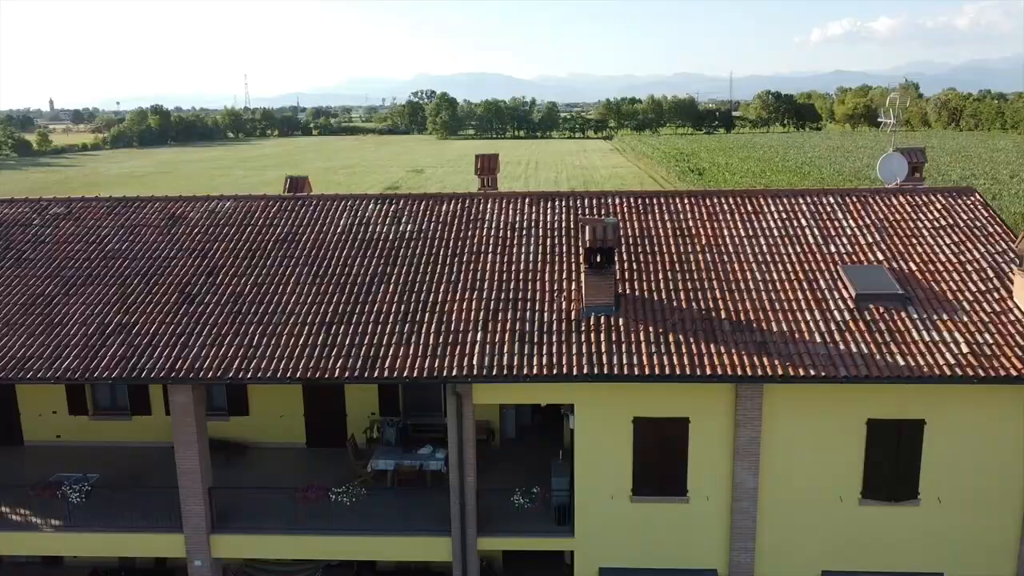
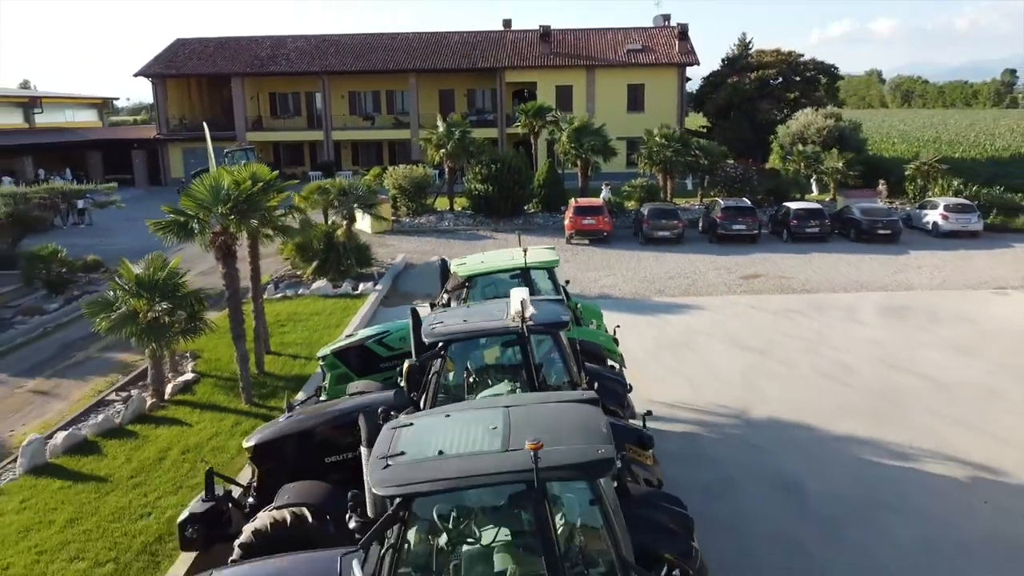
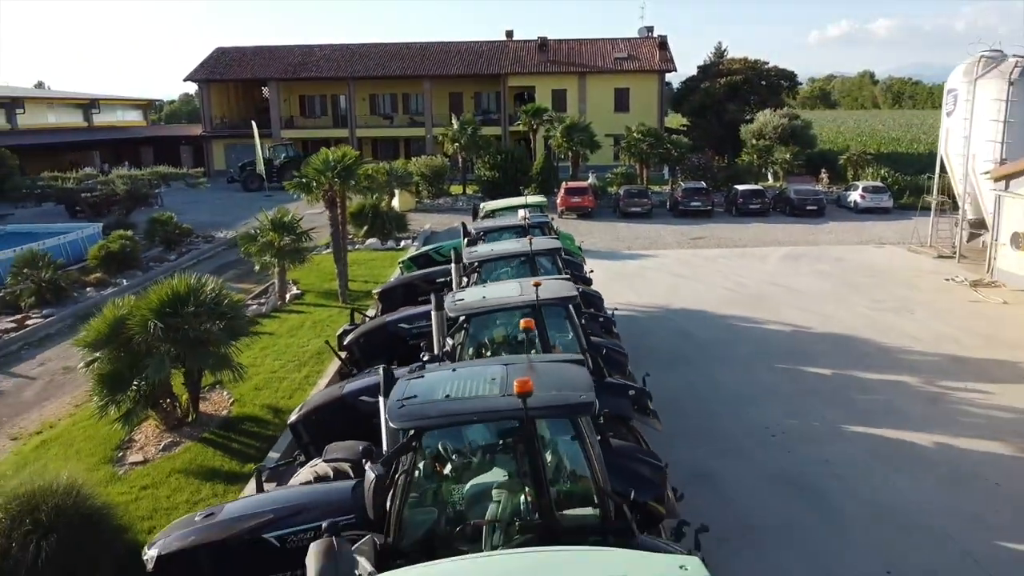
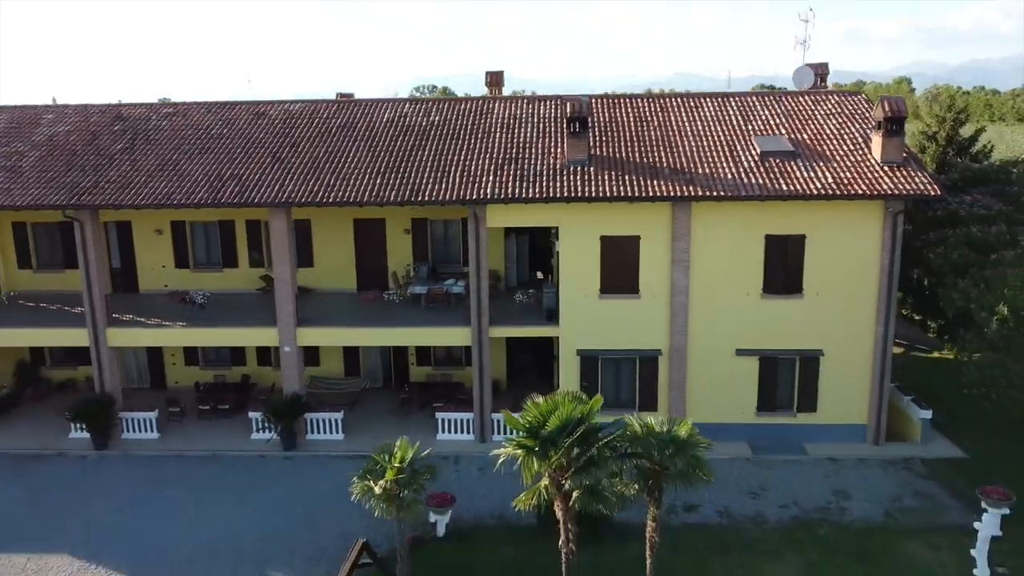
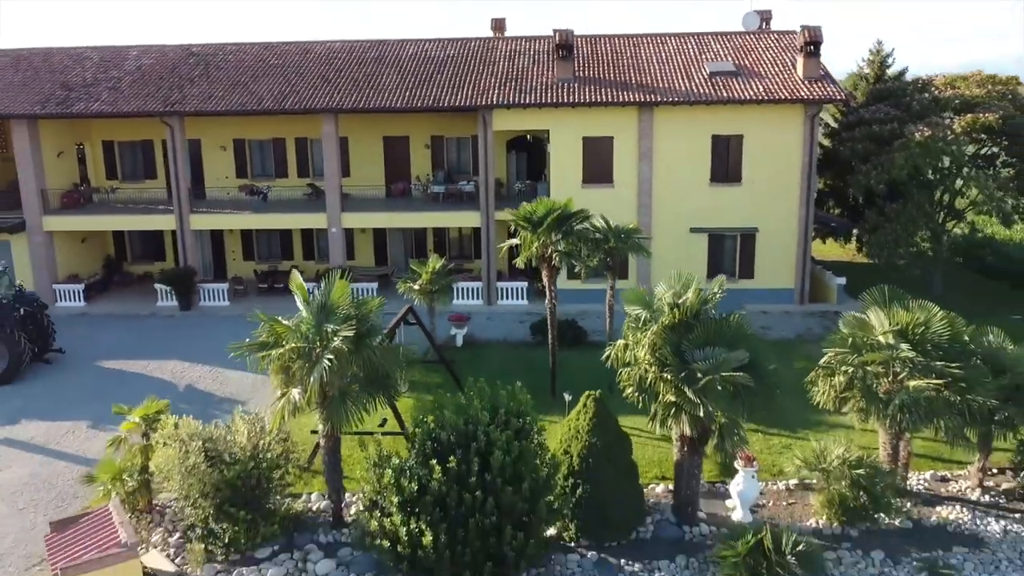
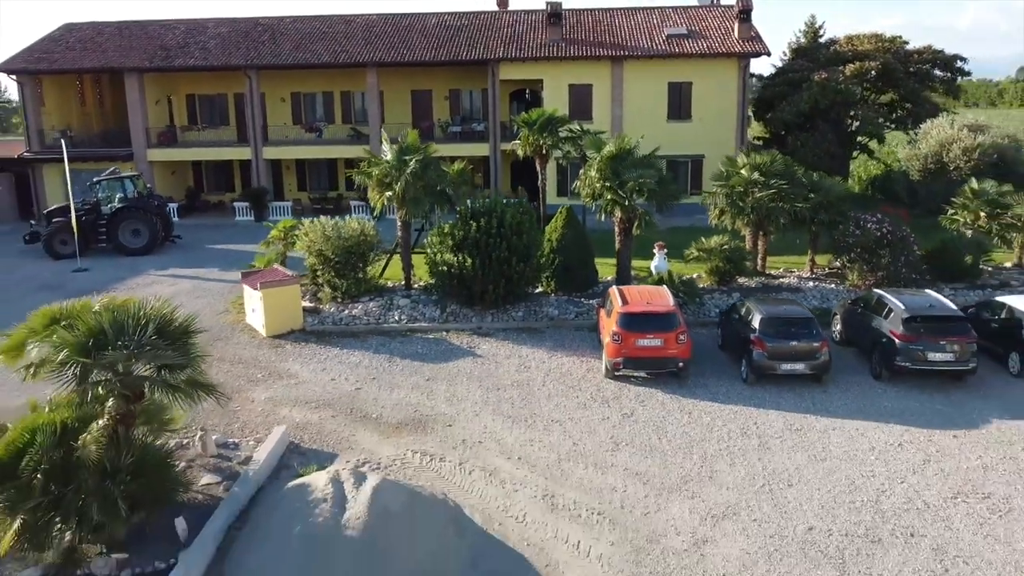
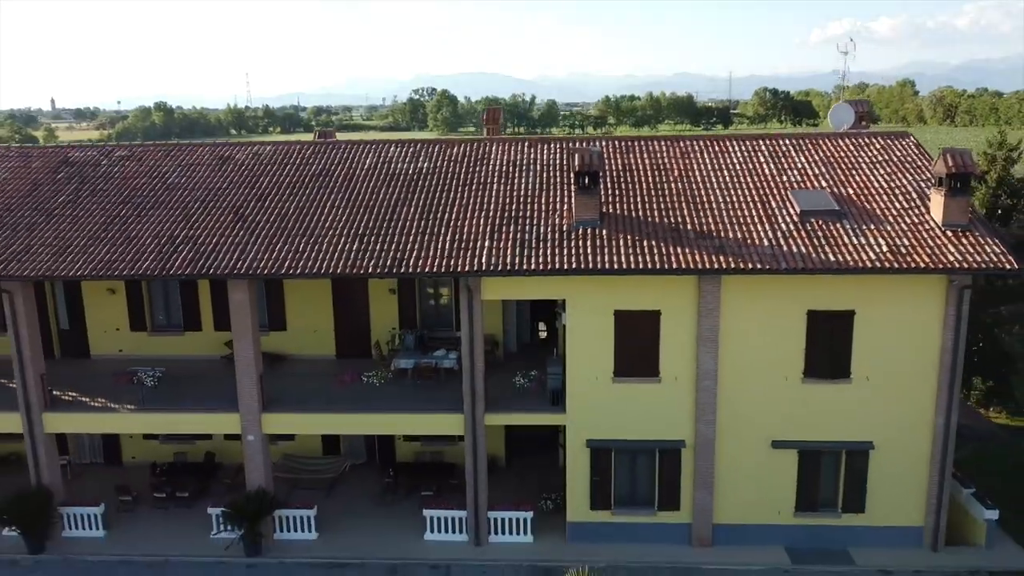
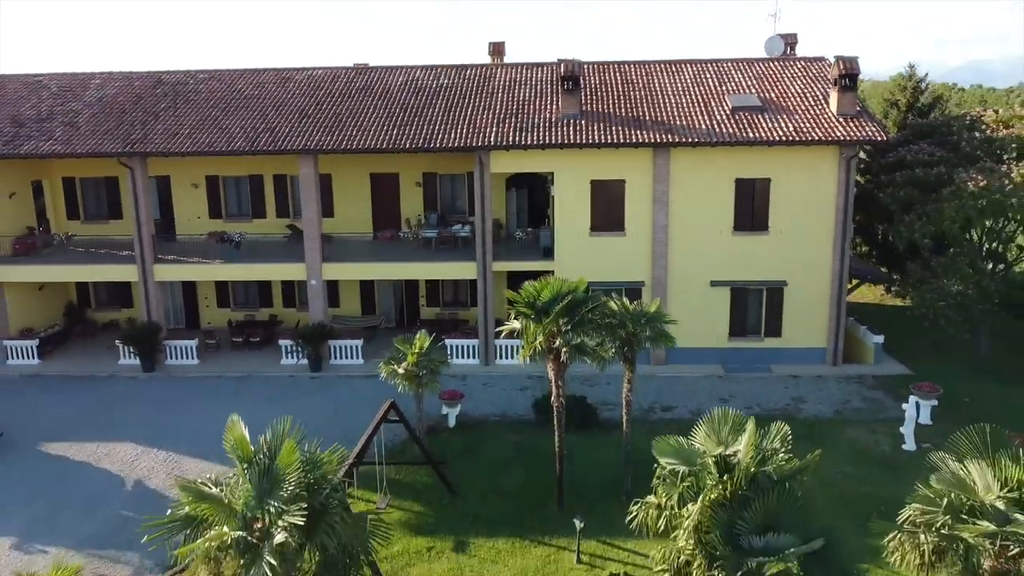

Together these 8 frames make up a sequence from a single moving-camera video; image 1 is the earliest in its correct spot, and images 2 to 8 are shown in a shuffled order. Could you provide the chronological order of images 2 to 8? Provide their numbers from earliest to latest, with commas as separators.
7, 4, 8, 5, 6, 2, 3
